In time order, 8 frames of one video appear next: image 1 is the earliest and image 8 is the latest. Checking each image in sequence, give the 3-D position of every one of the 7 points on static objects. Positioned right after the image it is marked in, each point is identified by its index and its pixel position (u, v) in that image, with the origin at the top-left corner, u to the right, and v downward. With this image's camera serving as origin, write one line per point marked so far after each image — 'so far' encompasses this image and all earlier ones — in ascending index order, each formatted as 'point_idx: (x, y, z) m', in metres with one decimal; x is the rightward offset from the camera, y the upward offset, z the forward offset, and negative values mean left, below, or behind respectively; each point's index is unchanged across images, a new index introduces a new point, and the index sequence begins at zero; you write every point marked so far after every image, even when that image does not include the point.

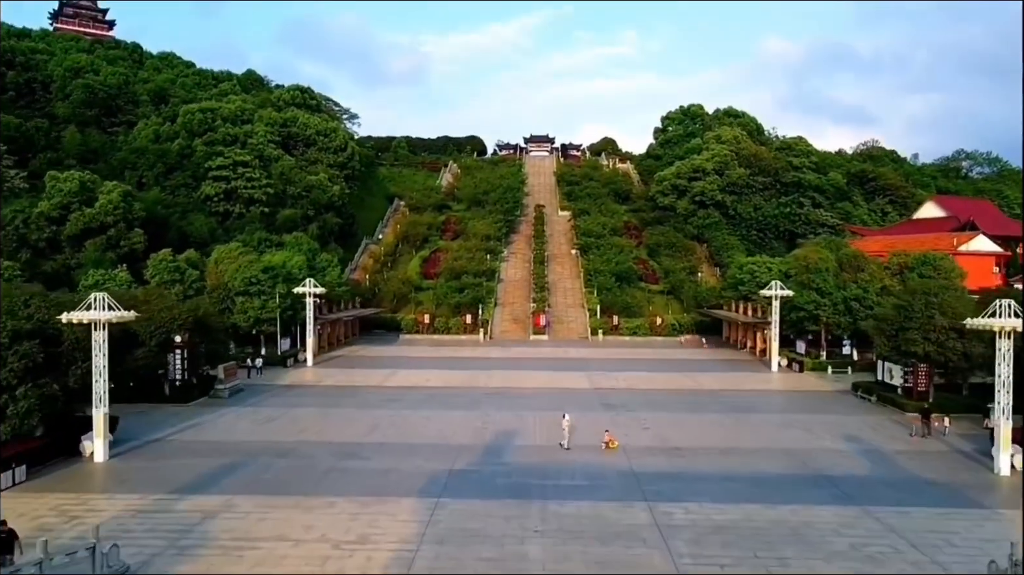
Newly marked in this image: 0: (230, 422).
0: (-7.1, -3.4, +19.6) m
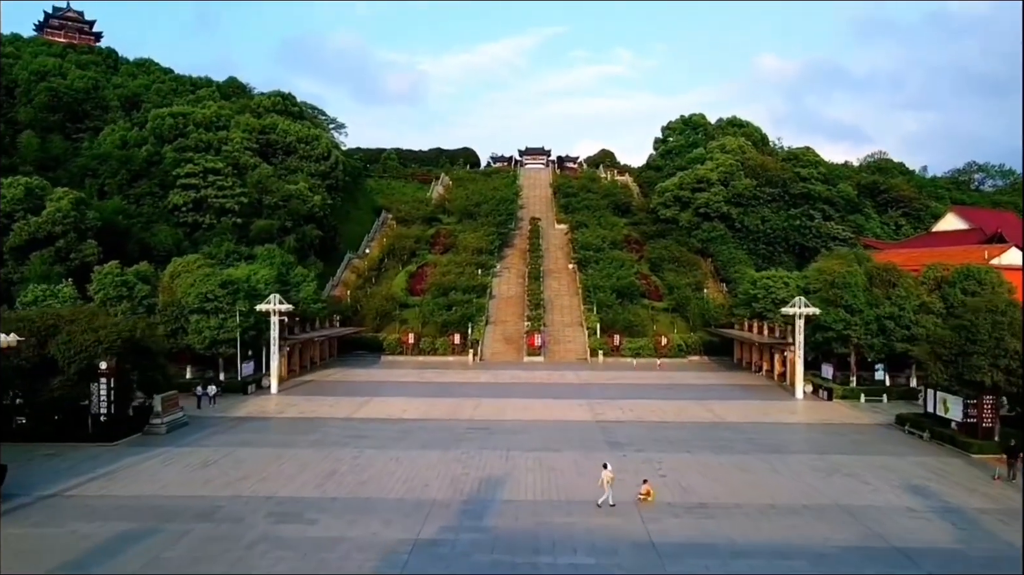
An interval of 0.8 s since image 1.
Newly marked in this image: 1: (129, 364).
0: (-7.4, -3.7, +16.2) m
1: (-9.5, -1.9, +19.4) m
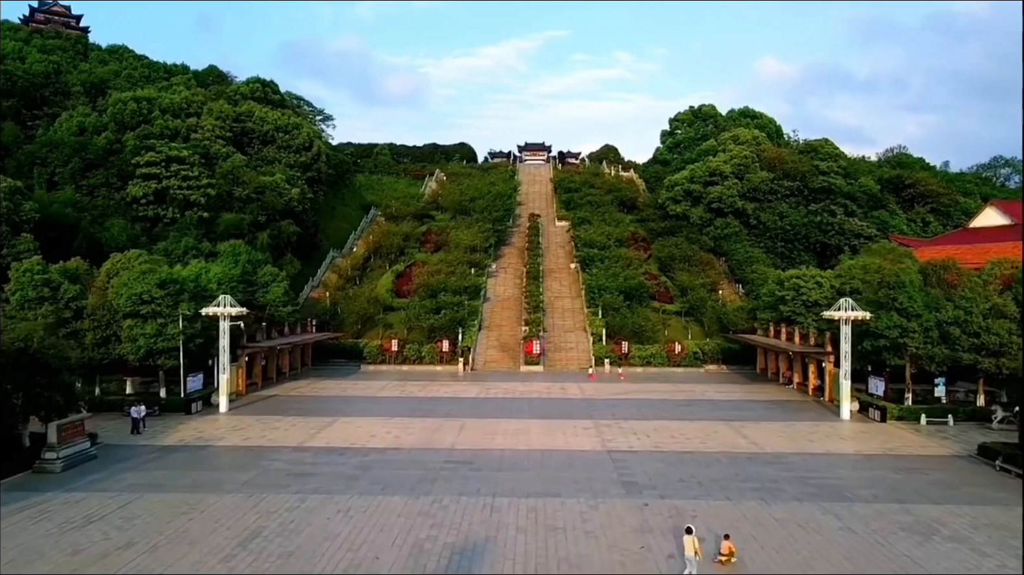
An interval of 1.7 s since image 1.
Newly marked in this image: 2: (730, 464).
0: (-7.6, -3.7, +12.1) m
1: (-9.7, -1.9, +15.3) m
2: (+4.6, -3.7, +16.5) m
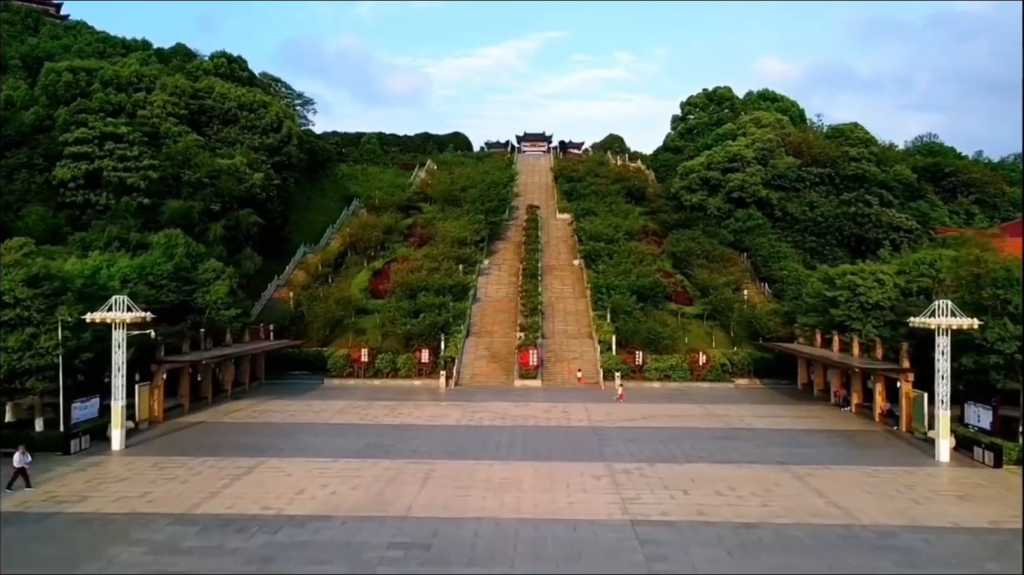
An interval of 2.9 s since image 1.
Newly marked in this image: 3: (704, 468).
0: (-7.9, -3.6, +6.6) m
1: (-10.0, -1.8, +9.8) m
2: (+4.3, -3.7, +11.0) m
3: (+4.0, -3.7, +16.1) m
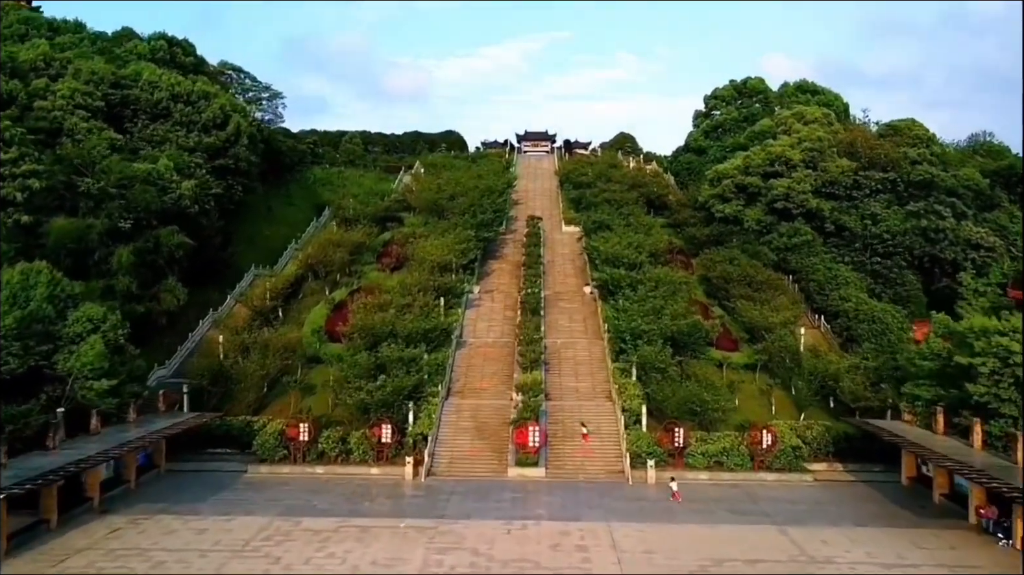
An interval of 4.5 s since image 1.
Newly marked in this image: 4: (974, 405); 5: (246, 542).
0: (-8.2, -5.1, -1.2) m
1: (-10.3, -3.2, +2.1) m
2: (+4.1, -5.1, +3.2) m
3: (+3.8, -5.1, +8.4) m
4: (+10.2, -2.6, +17.3) m
5: (-5.2, -5.1, +15.5) m
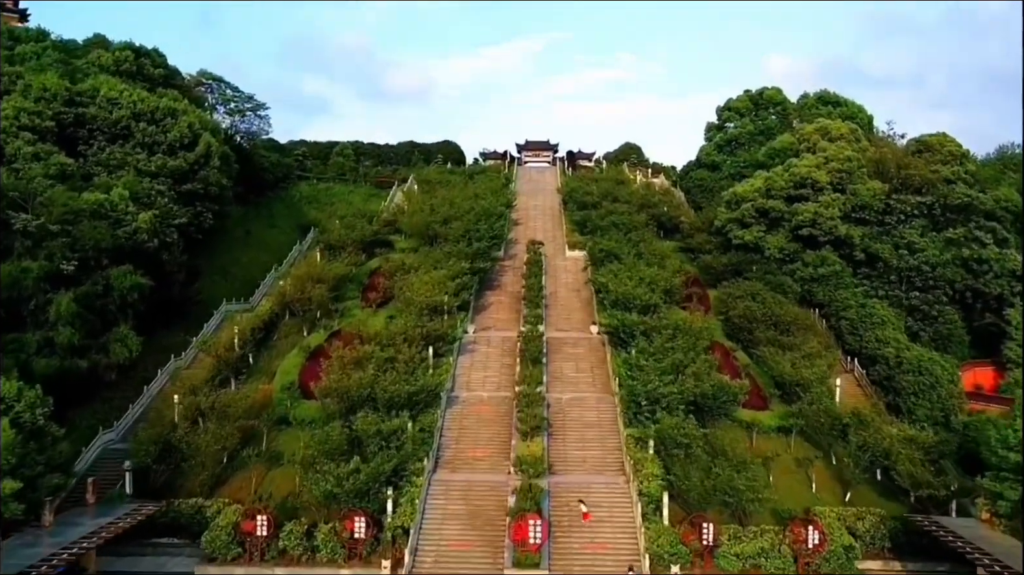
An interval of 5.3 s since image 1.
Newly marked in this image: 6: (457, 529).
0: (-8.2, -6.6, -4.5) m
1: (-10.4, -4.8, -1.3) m
2: (+4.0, -6.6, -0.1) m
3: (+3.7, -6.7, +5.0) m
4: (+10.1, -4.1, +13.9) m
5: (-5.3, -6.6, +12.2) m
6: (-1.3, -5.8, +18.7) m
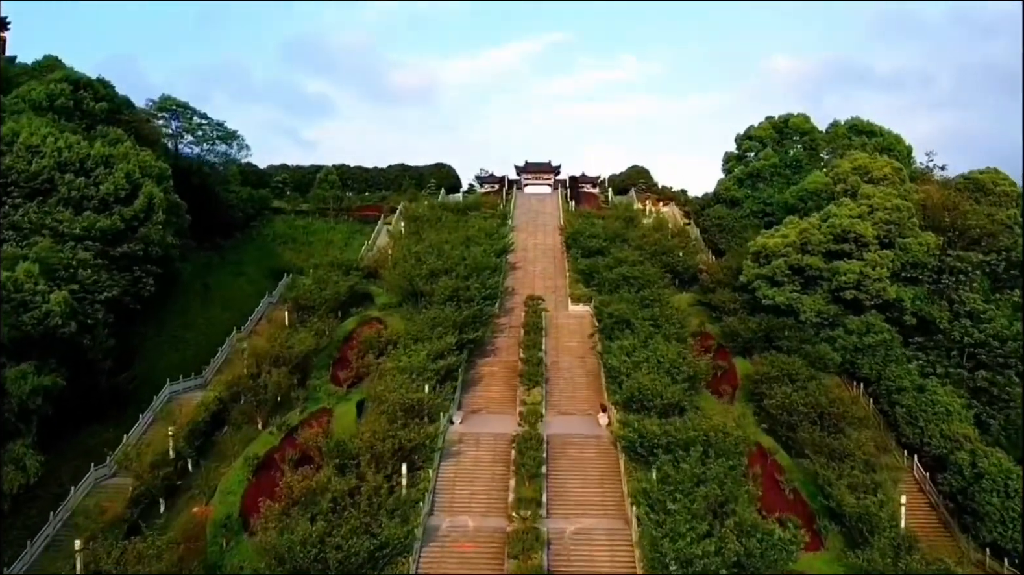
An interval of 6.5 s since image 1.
0: (-8.5, -9.2, -9.2) m
1: (-10.6, -7.4, -6.0) m
2: (+3.7, -9.2, -4.9) m
3: (+3.5, -9.3, +0.3) m
4: (+9.9, -6.8, +9.1) m
5: (-5.5, -9.3, +7.5) m
6: (-1.5, -8.5, +13.9) m
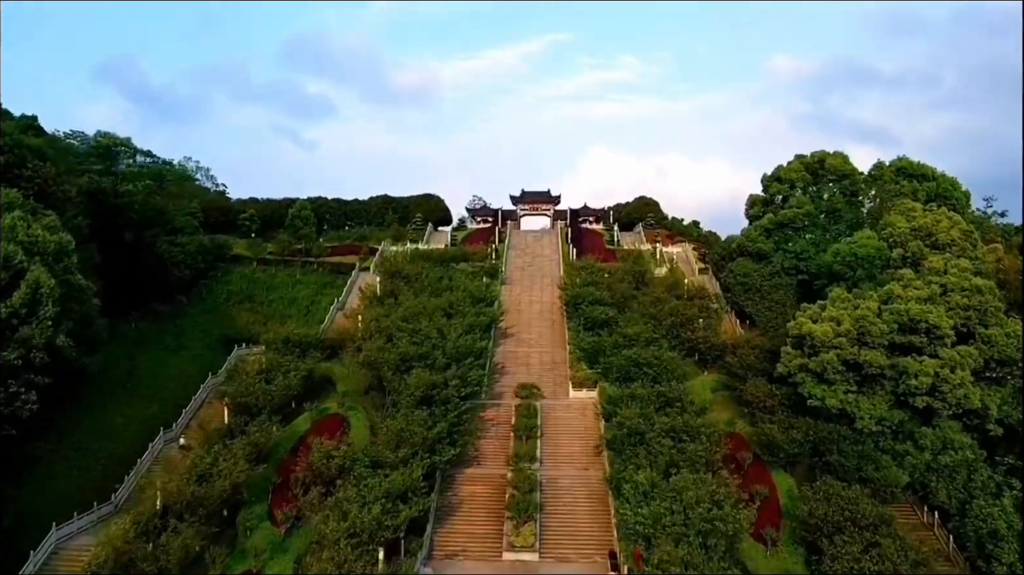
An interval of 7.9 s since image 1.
0: (-9.0, -12.3, -15.1) m
1: (-11.1, -10.5, -11.9) m
2: (+3.3, -12.3, -10.8) m
3: (+3.0, -12.4, -5.6) m
4: (+9.5, -9.8, +3.2) m
5: (-6.0, -12.4, +1.6) m
6: (-1.9, -11.6, +8.0) m
